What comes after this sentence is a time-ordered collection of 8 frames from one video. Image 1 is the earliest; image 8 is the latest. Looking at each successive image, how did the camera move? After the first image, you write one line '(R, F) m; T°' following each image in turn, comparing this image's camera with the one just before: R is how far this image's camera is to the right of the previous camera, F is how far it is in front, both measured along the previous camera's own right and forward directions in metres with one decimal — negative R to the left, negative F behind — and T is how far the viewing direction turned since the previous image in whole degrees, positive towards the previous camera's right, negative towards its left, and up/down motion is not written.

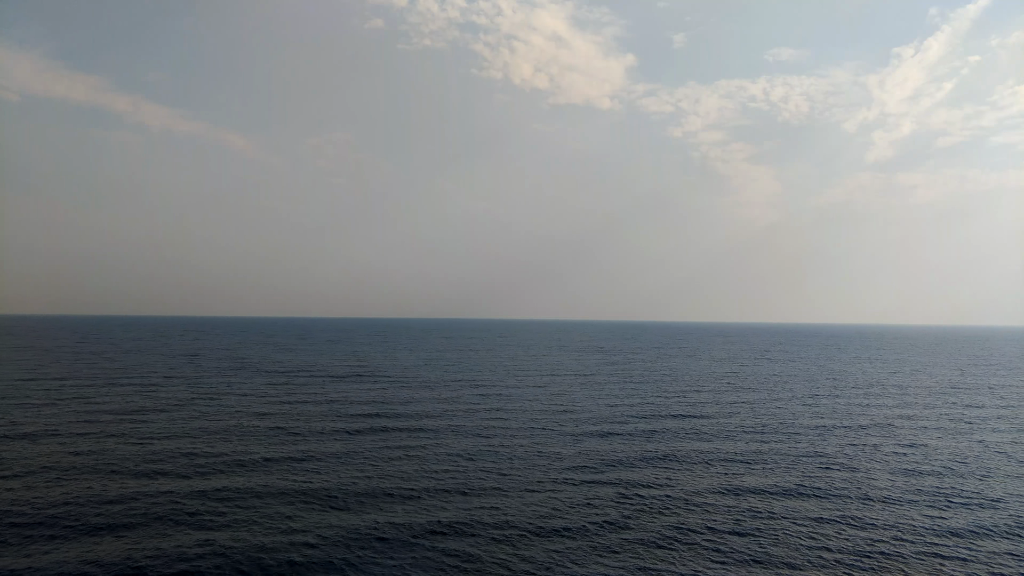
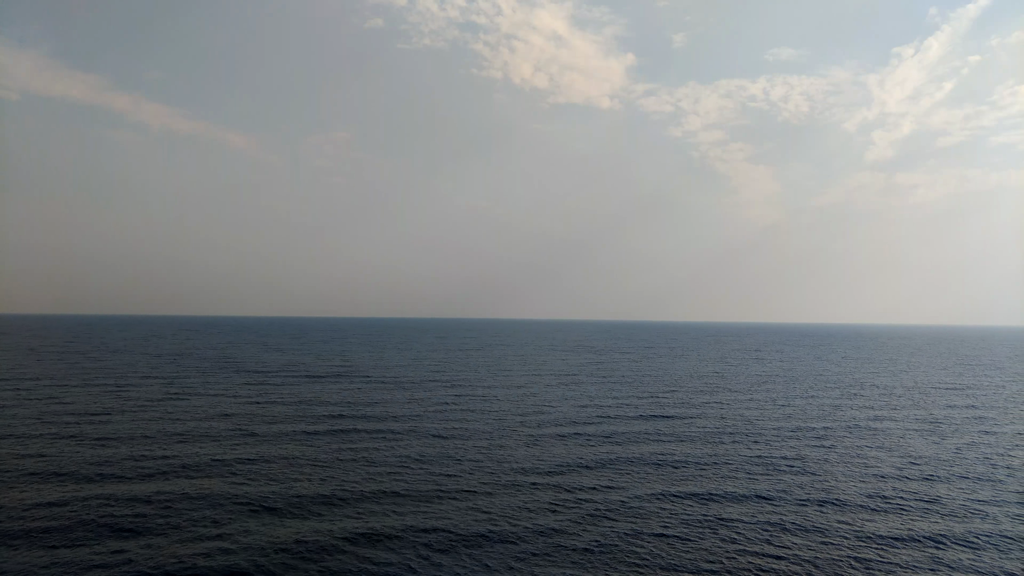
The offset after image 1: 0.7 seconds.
(+1.4, +0.3) m; 0°
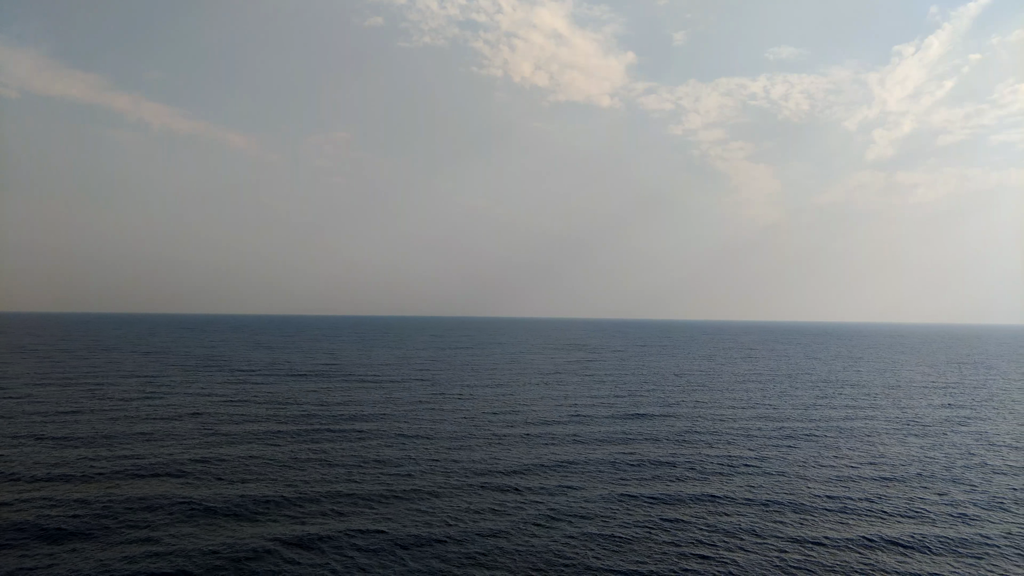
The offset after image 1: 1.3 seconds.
(+1.2, +0.3) m; 0°
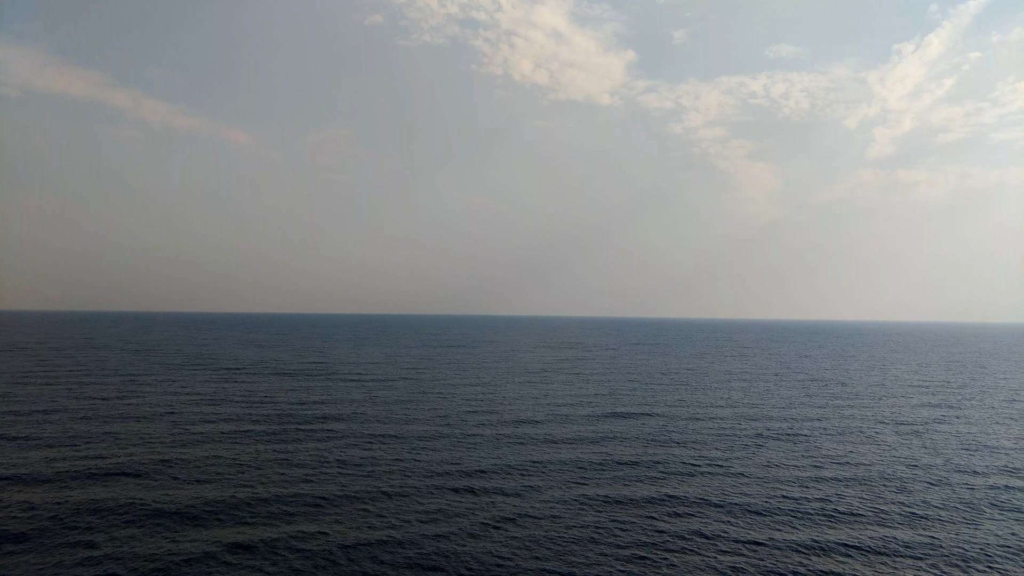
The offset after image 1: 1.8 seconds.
(+1.0, +0.3) m; 0°
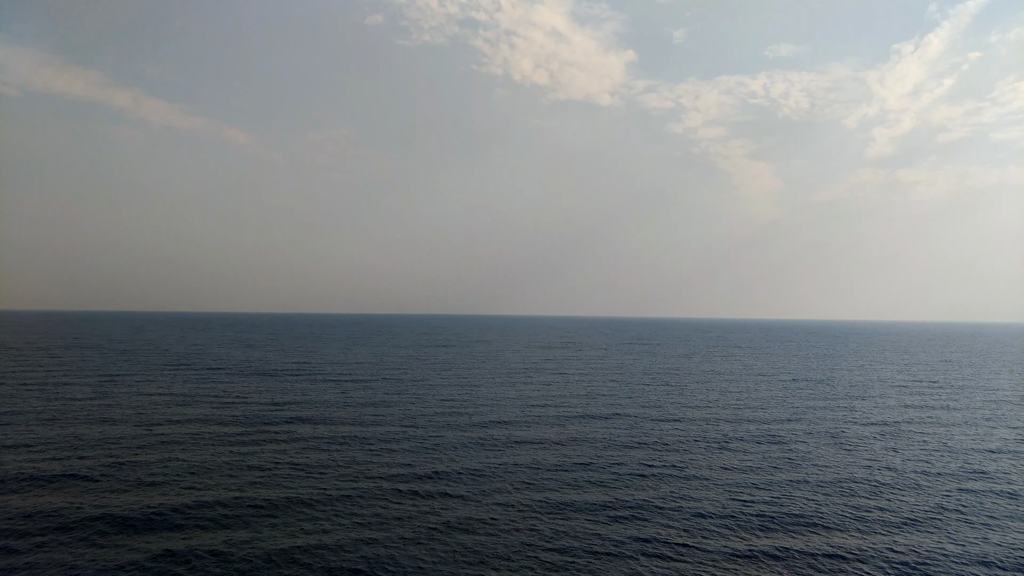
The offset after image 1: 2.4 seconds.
(+1.2, +0.3) m; 0°
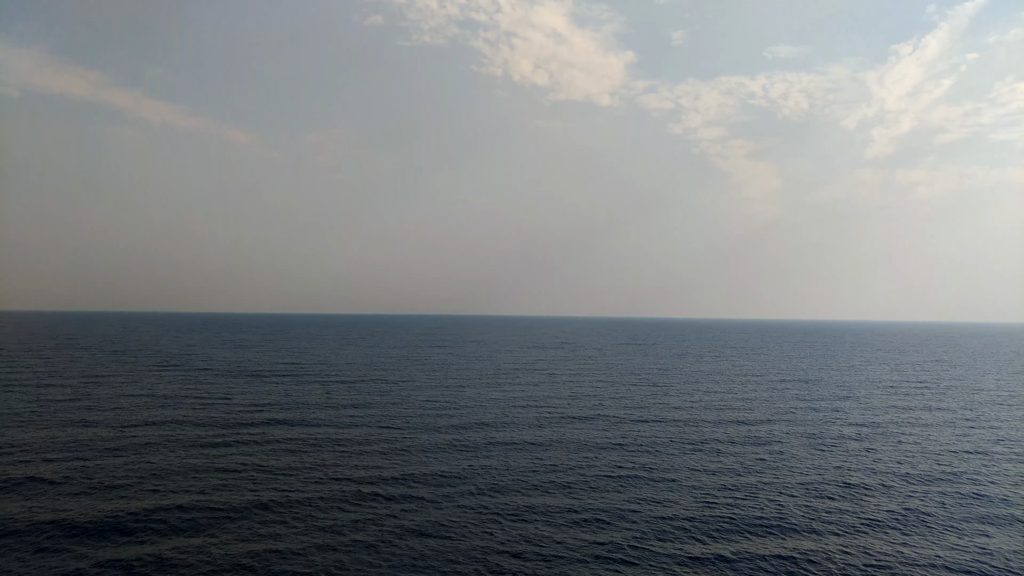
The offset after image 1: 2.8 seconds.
(+0.8, +0.2) m; 0°
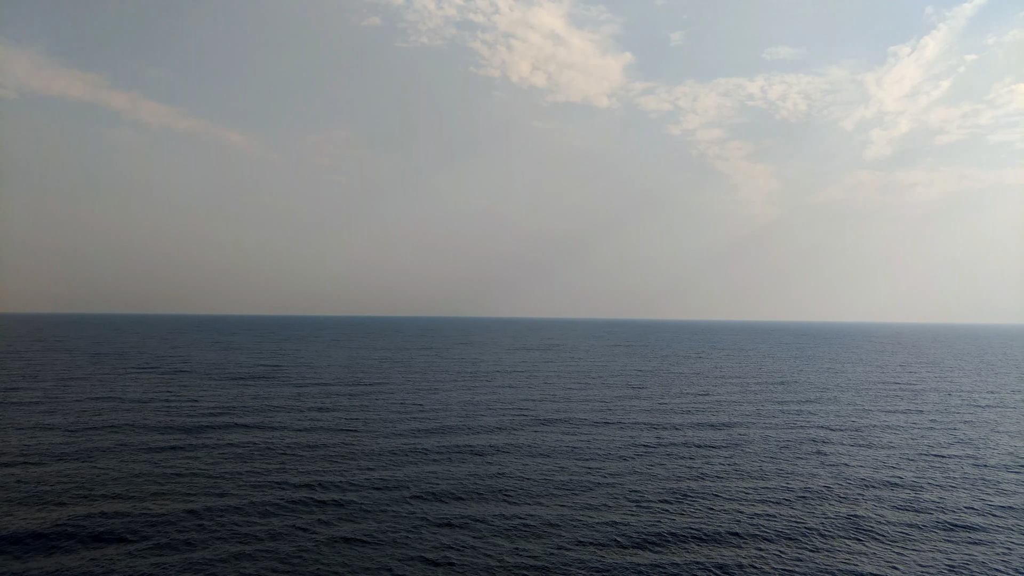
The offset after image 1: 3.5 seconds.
(+1.4, +0.3) m; 0°
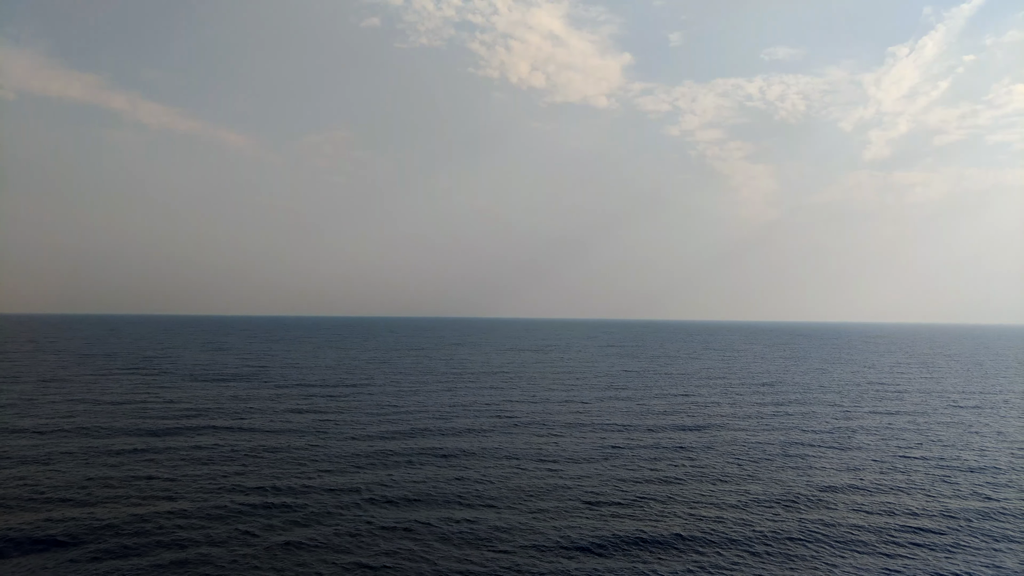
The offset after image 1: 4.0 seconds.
(+0.9, +0.3) m; 0°
